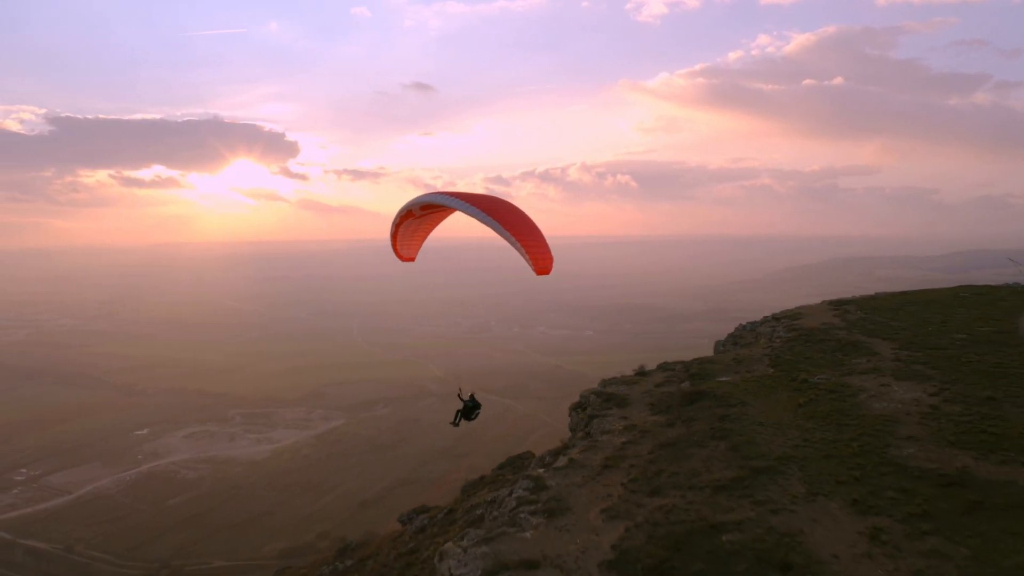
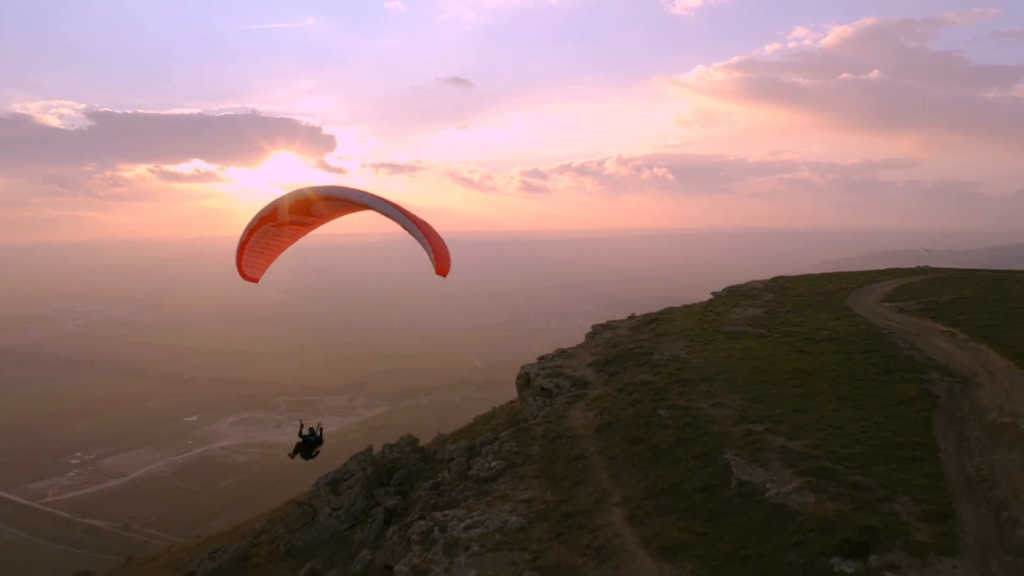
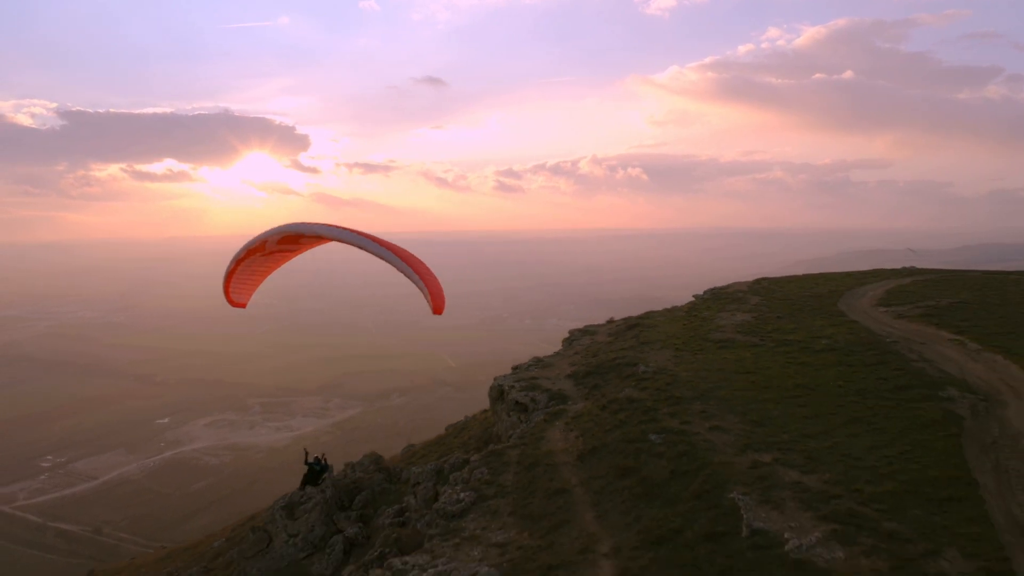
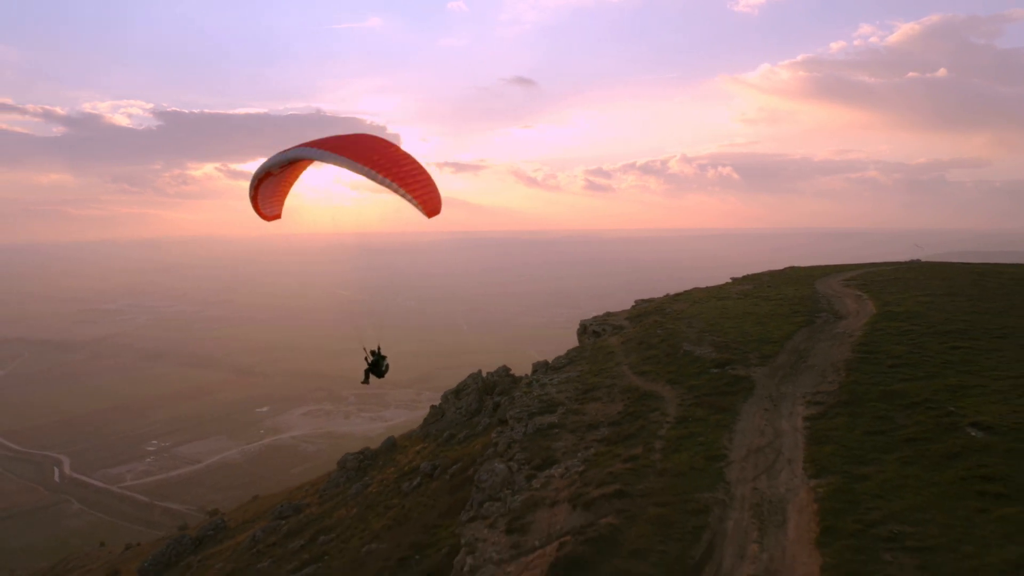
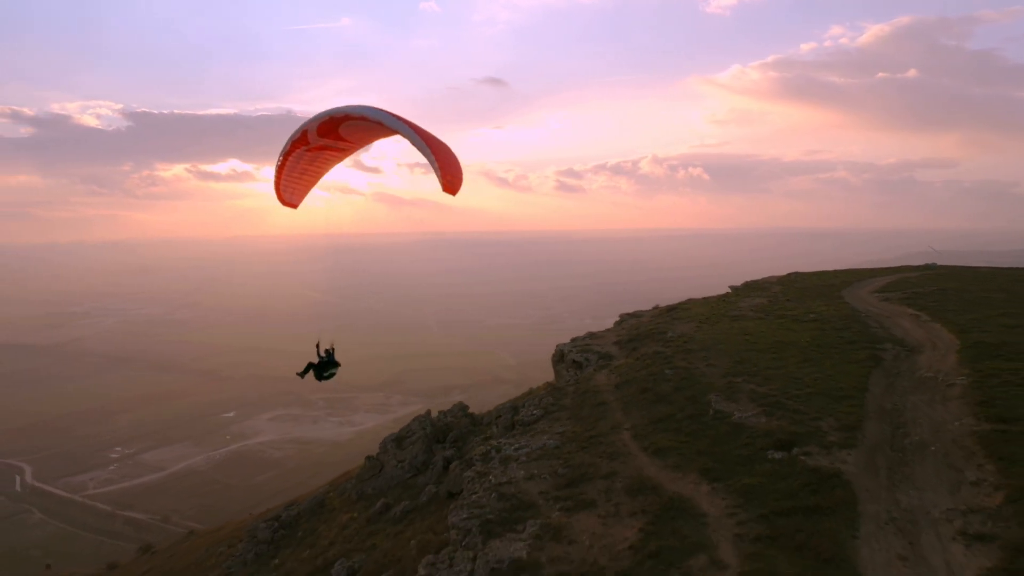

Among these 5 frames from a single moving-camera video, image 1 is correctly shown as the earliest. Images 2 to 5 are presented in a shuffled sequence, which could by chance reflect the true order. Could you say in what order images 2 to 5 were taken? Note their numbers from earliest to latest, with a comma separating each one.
3, 2, 5, 4
